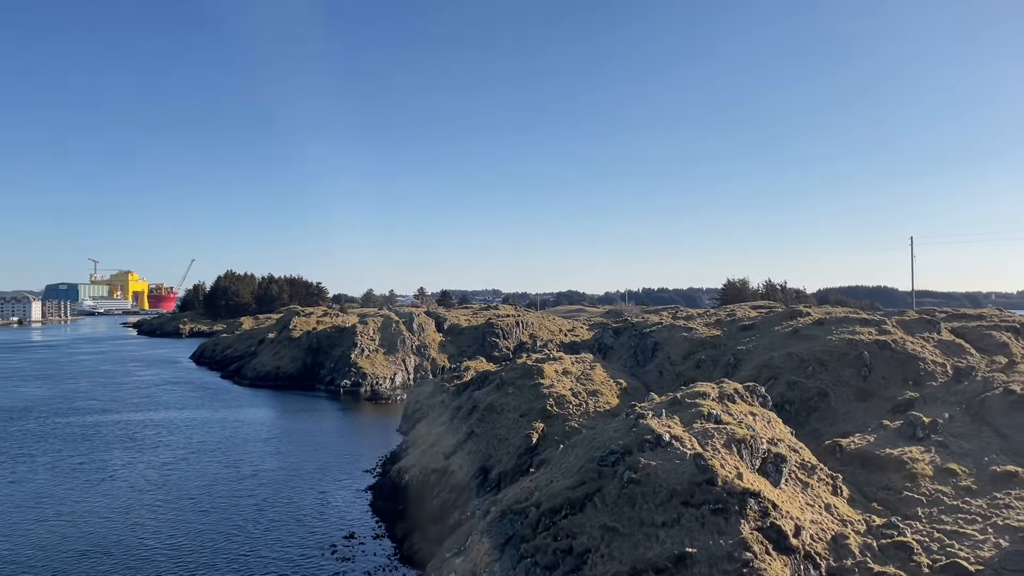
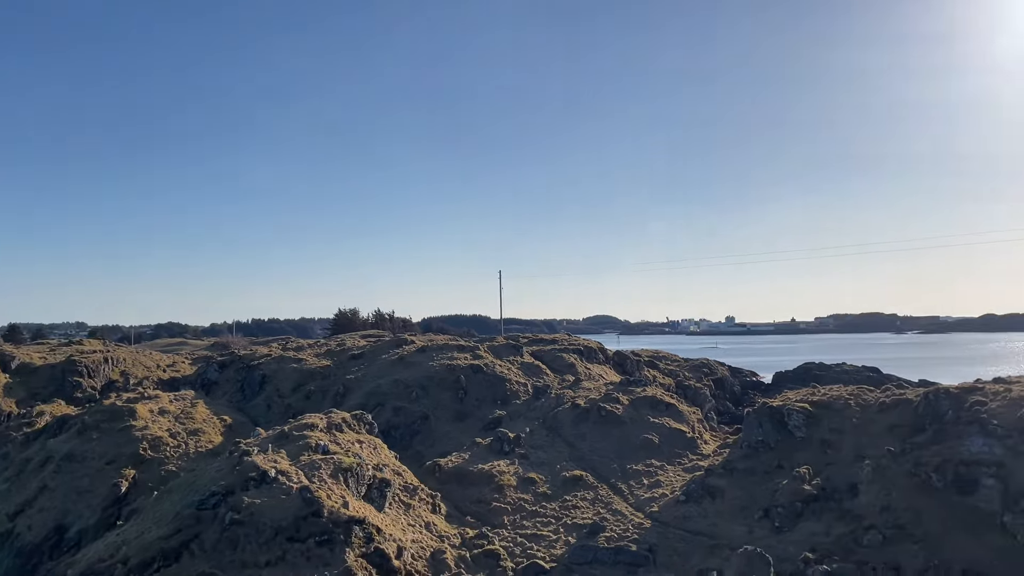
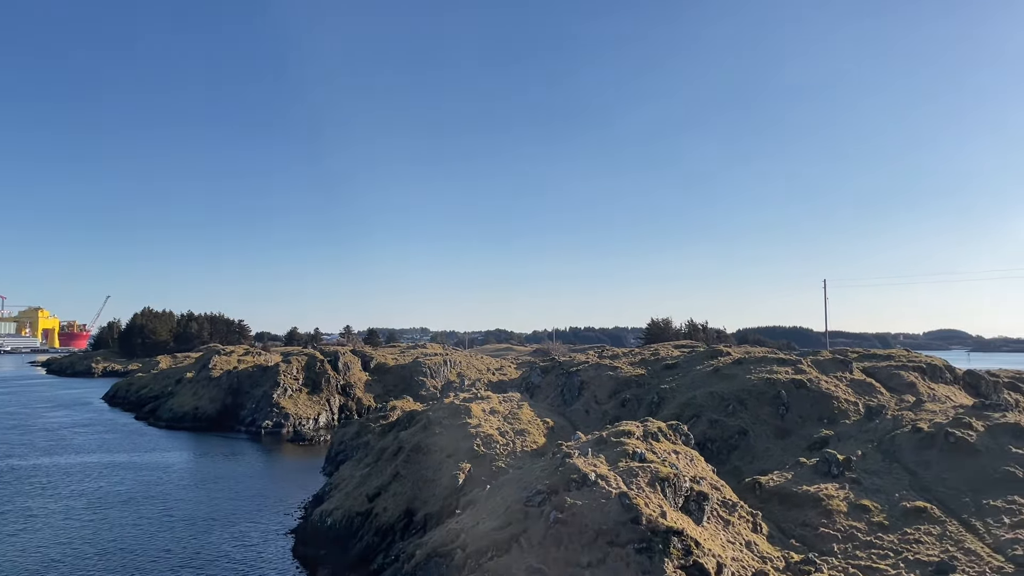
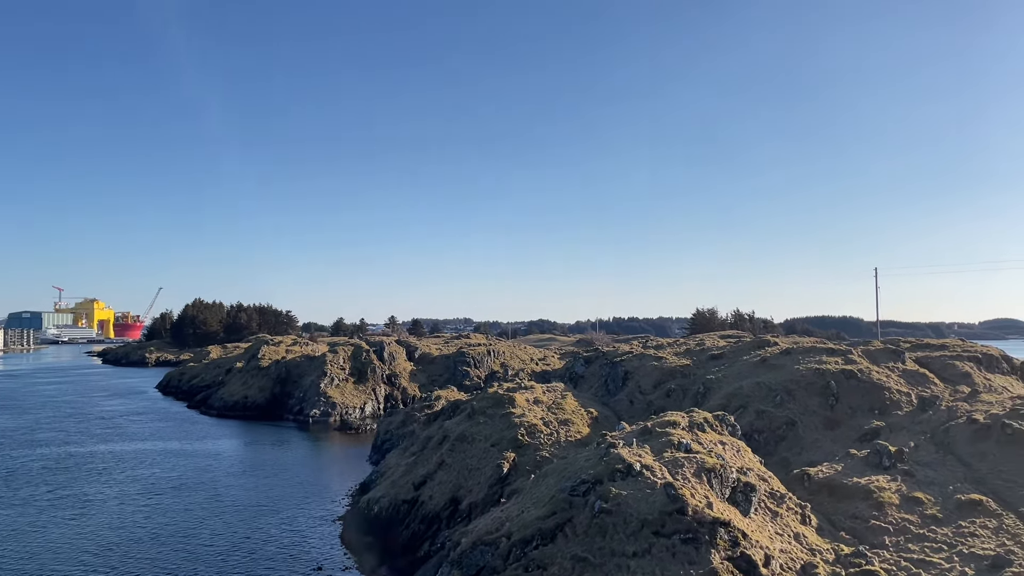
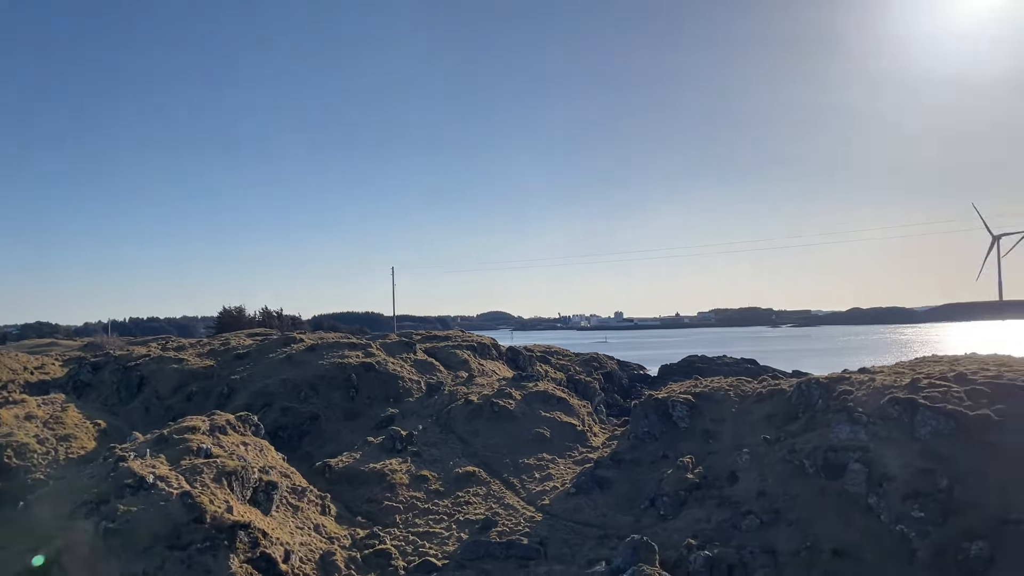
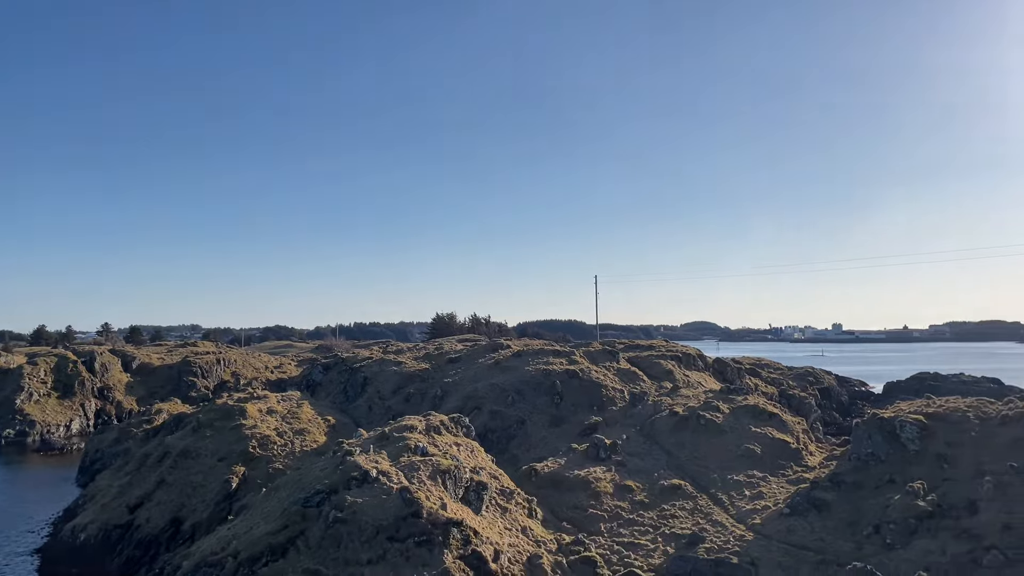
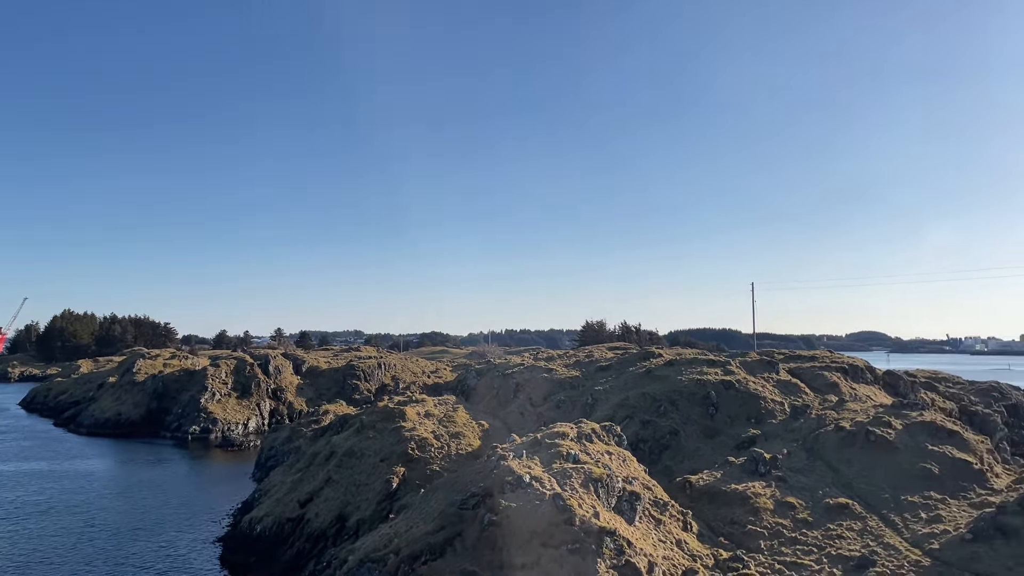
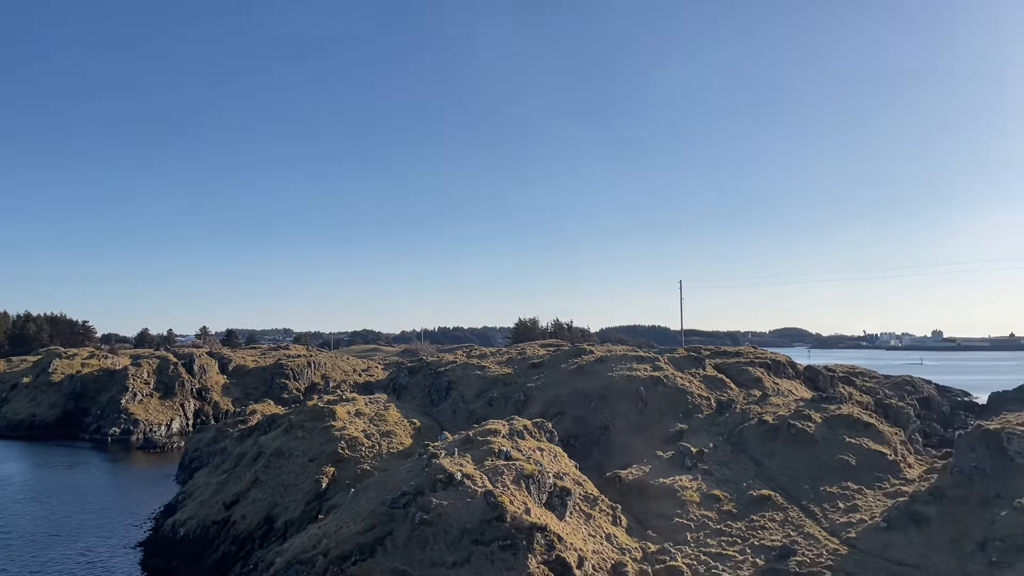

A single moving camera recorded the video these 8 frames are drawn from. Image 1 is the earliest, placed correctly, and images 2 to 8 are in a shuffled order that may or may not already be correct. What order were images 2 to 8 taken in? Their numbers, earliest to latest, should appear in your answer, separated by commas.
4, 3, 7, 8, 6, 2, 5
